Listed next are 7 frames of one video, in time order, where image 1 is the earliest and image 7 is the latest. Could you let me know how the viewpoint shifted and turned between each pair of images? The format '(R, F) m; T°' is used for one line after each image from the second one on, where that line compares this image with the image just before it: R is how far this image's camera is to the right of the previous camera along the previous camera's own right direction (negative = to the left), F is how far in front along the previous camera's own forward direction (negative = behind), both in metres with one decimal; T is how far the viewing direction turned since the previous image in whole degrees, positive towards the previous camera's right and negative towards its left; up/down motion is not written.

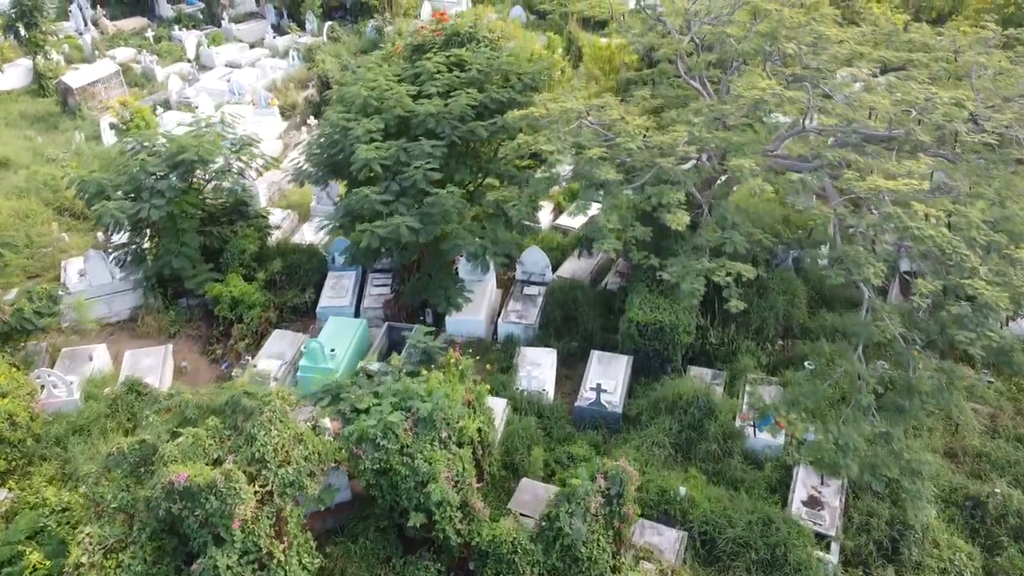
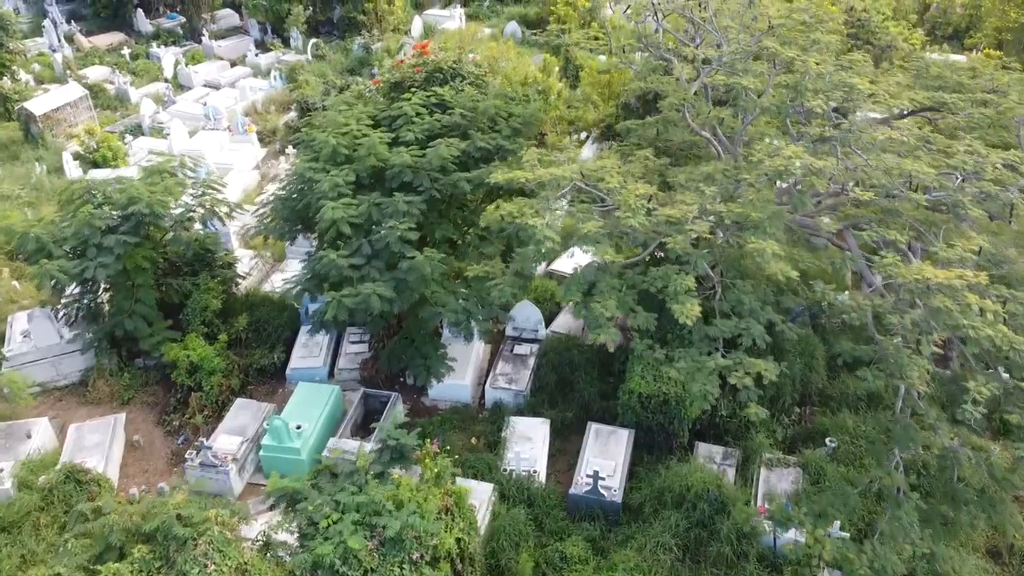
(+0.1, +1.0) m; 0°
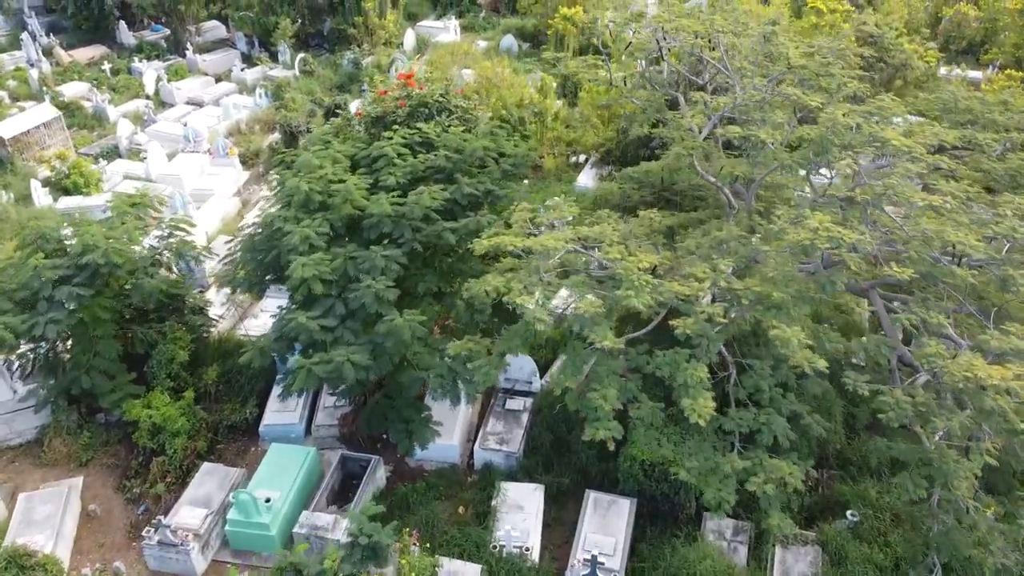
(+0.1, +0.7) m; 0°
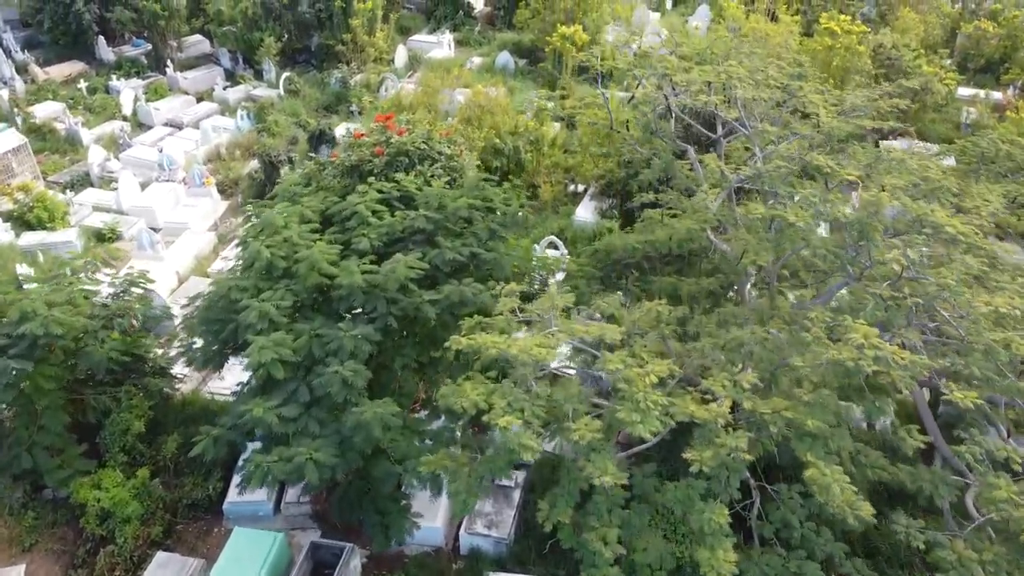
(+0.1, +0.8) m; 0°
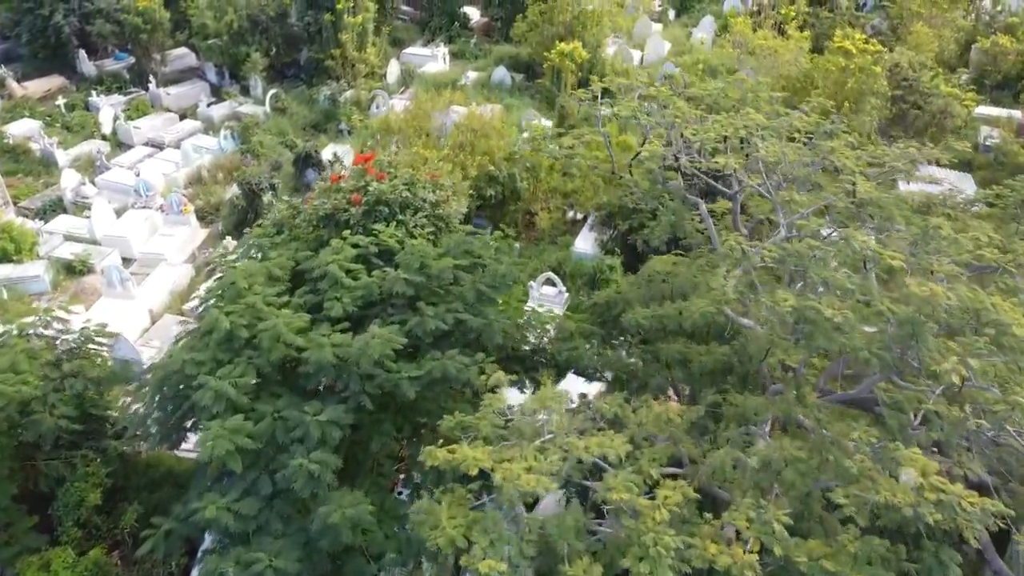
(+0.1, +0.7) m; 0°
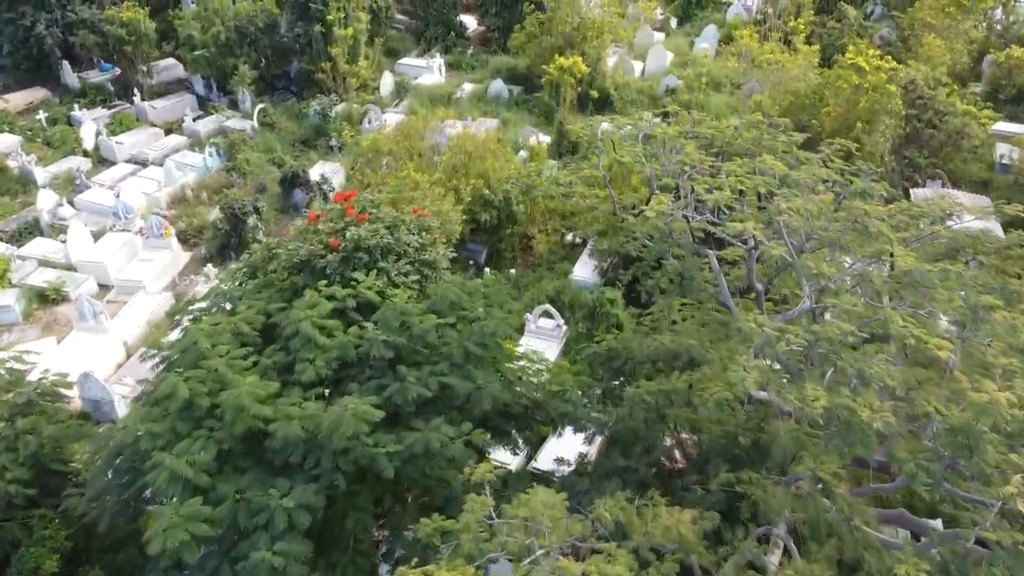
(0.0, +0.6) m; 0°
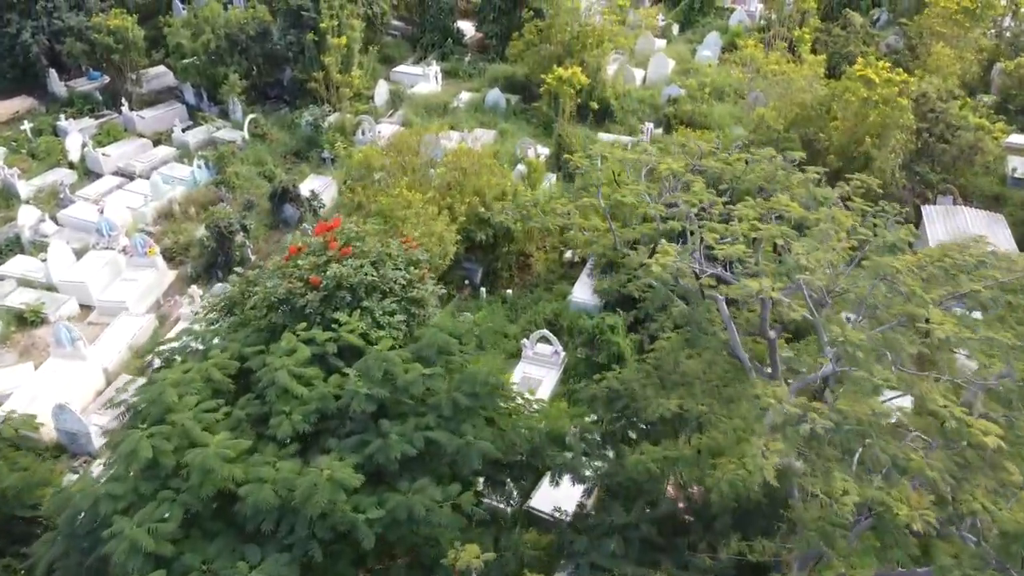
(0.0, +0.4) m; 0°
